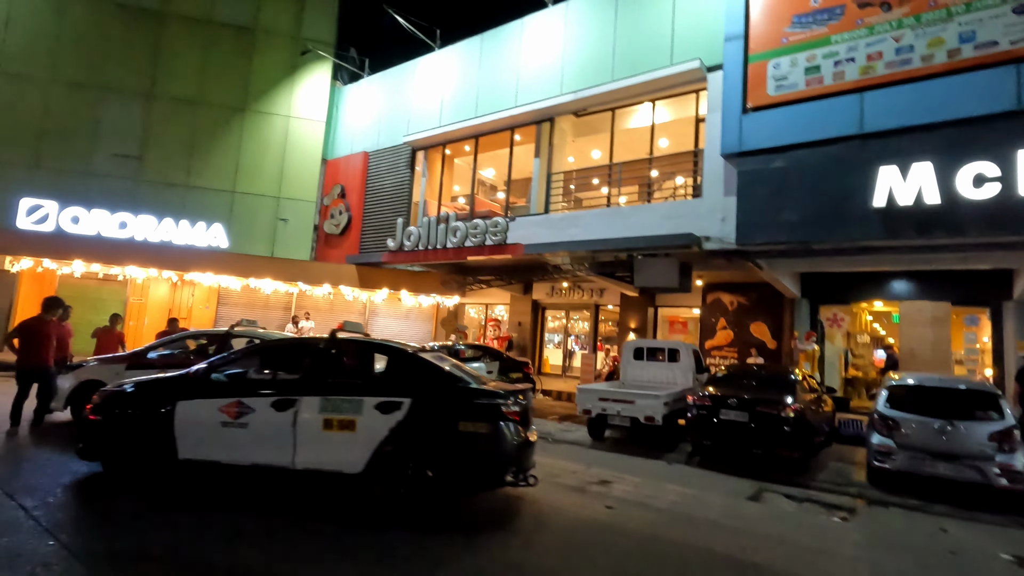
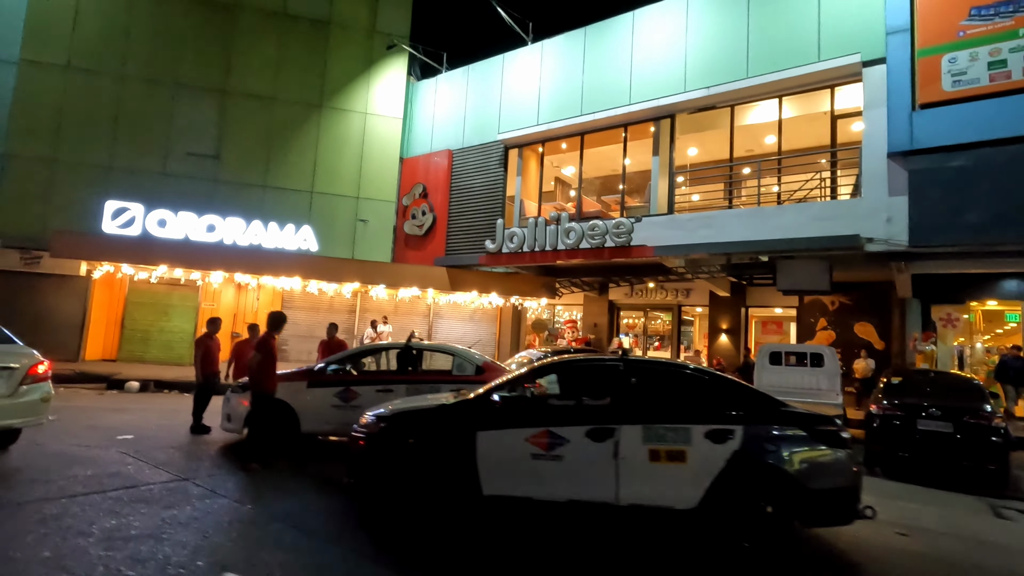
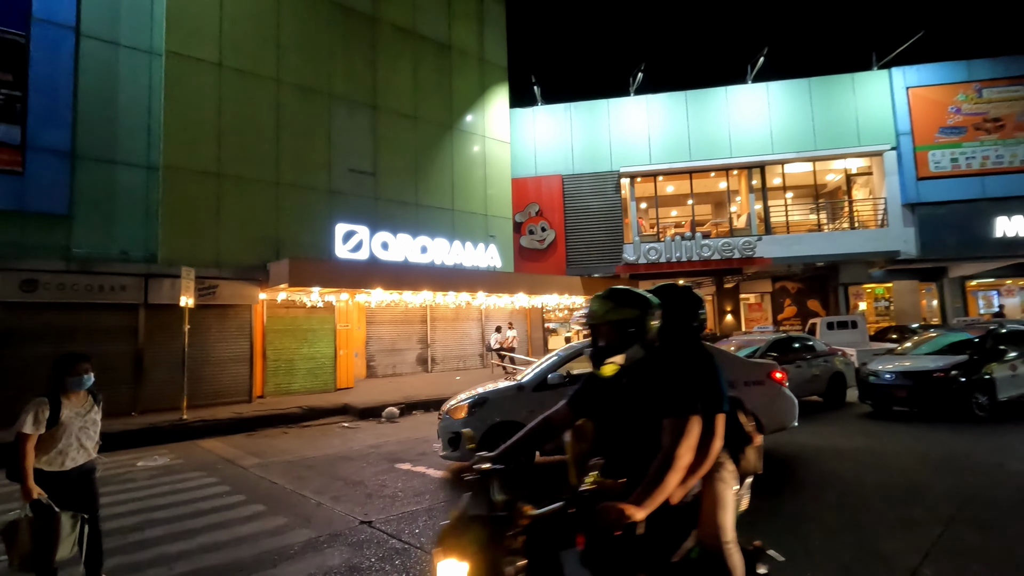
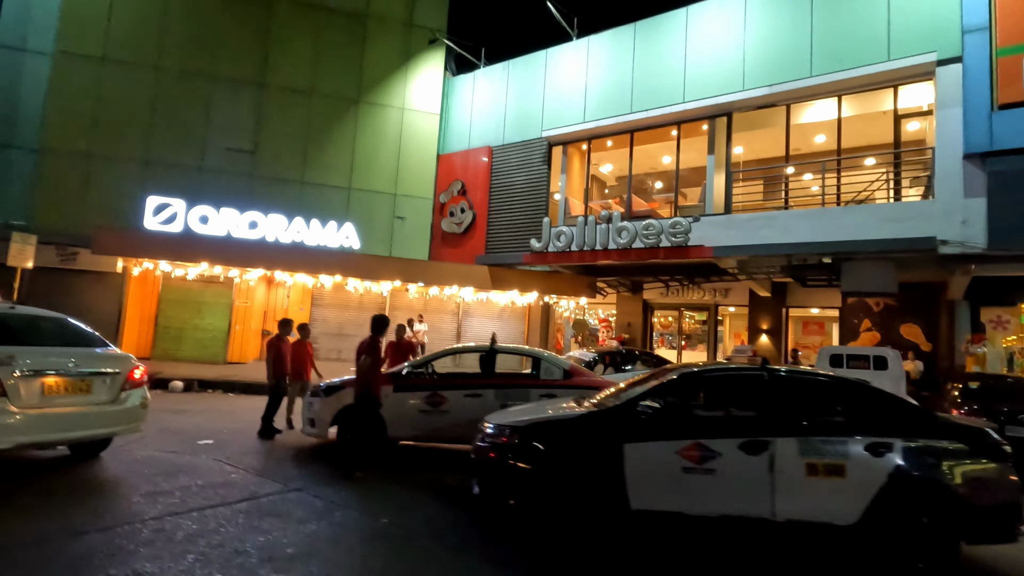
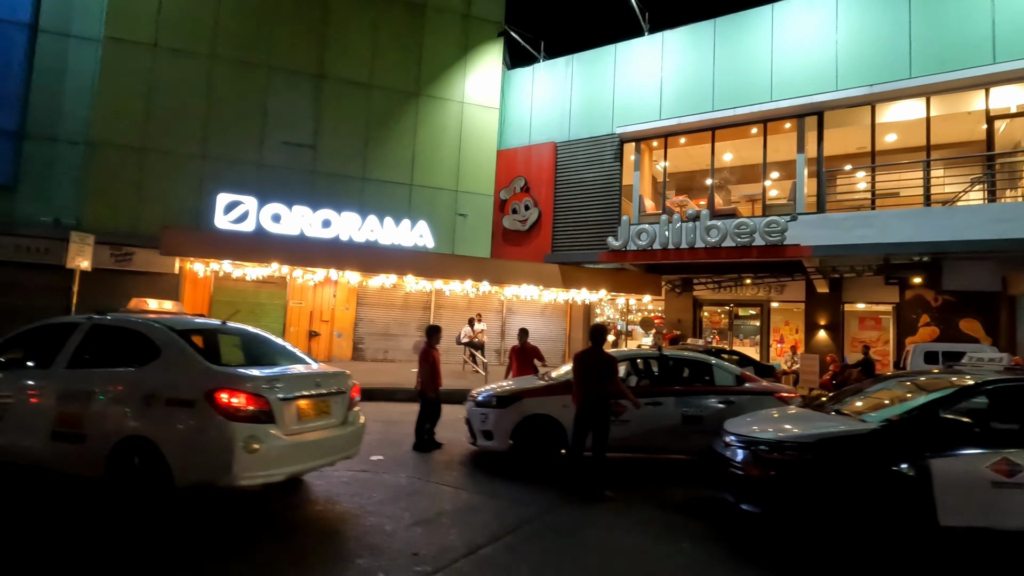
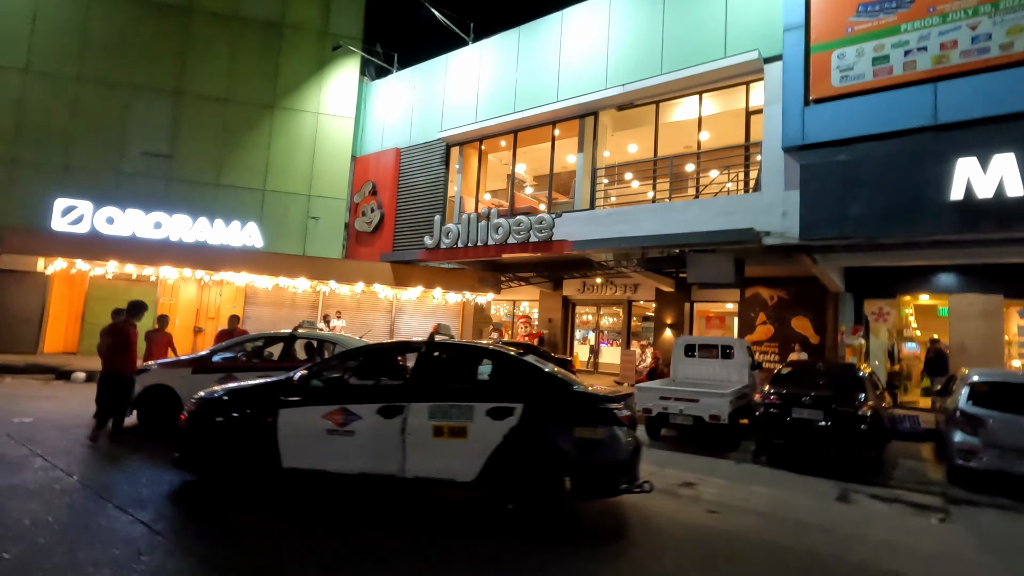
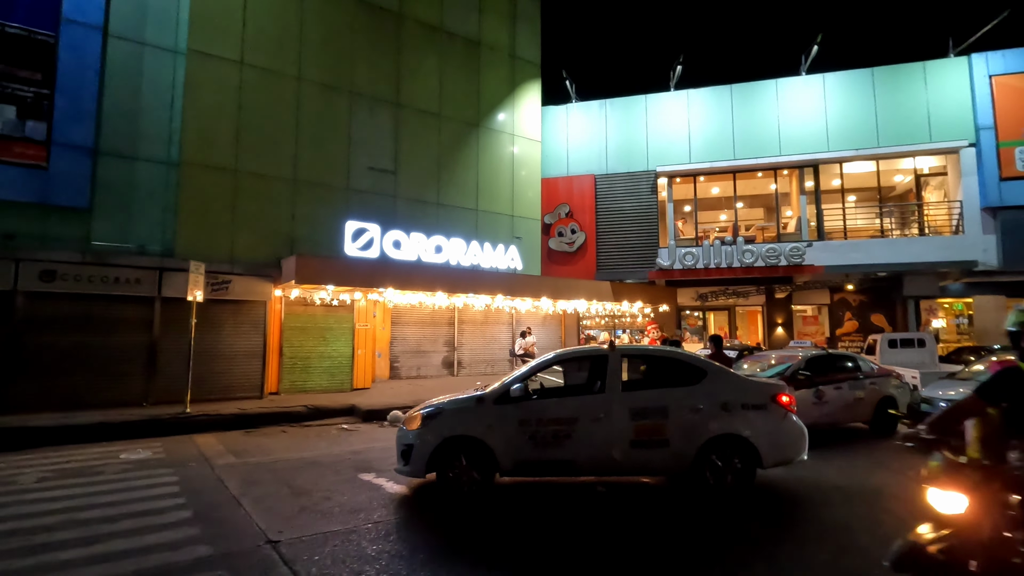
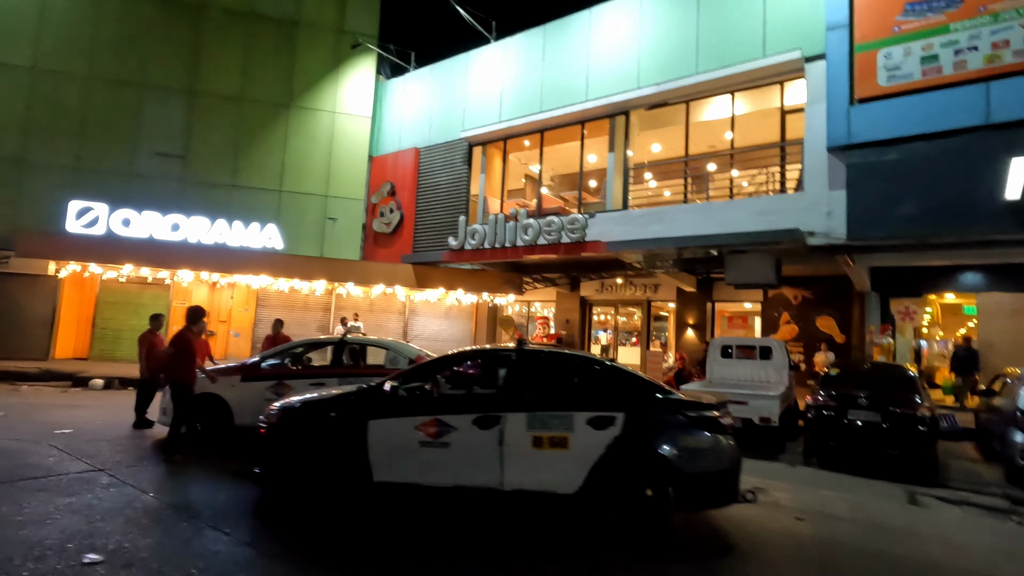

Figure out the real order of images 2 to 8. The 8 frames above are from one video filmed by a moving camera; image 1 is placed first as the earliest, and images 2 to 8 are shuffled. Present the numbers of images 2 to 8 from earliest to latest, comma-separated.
6, 8, 2, 4, 5, 7, 3
